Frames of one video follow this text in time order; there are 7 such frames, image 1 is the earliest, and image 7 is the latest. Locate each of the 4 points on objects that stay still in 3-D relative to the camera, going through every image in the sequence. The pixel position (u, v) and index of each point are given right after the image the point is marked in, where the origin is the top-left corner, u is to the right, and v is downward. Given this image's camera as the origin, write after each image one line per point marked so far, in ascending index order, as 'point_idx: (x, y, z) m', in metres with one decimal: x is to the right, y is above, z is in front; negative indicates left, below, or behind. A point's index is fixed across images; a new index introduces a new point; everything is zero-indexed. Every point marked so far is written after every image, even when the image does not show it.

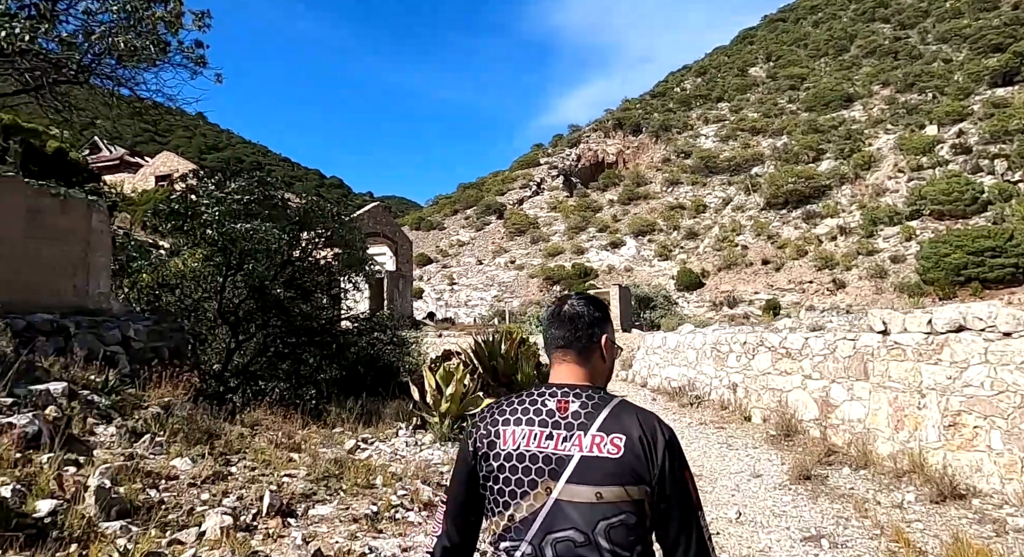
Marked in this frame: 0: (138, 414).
0: (-2.3, -0.8, +3.5) m
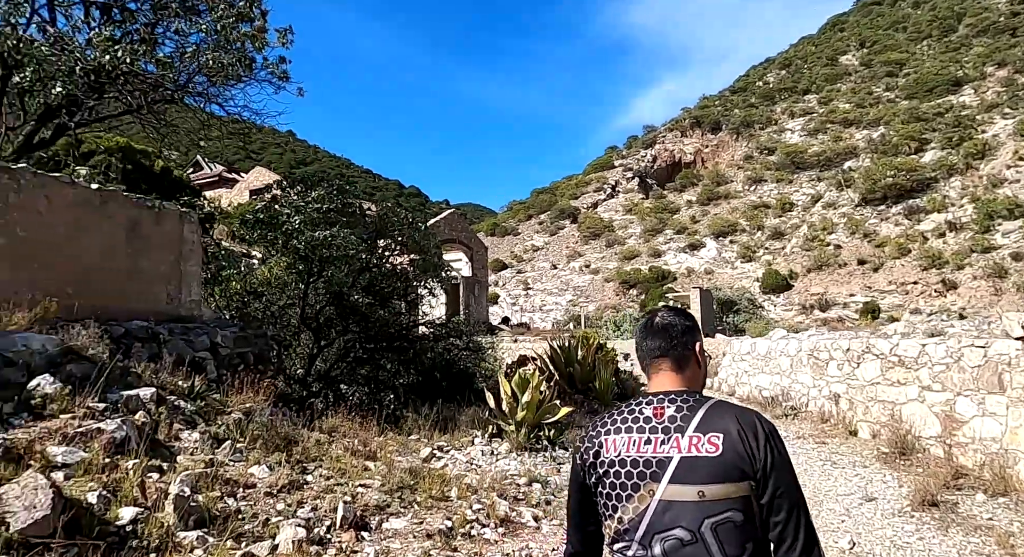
0: (-1.8, -0.9, +3.6) m
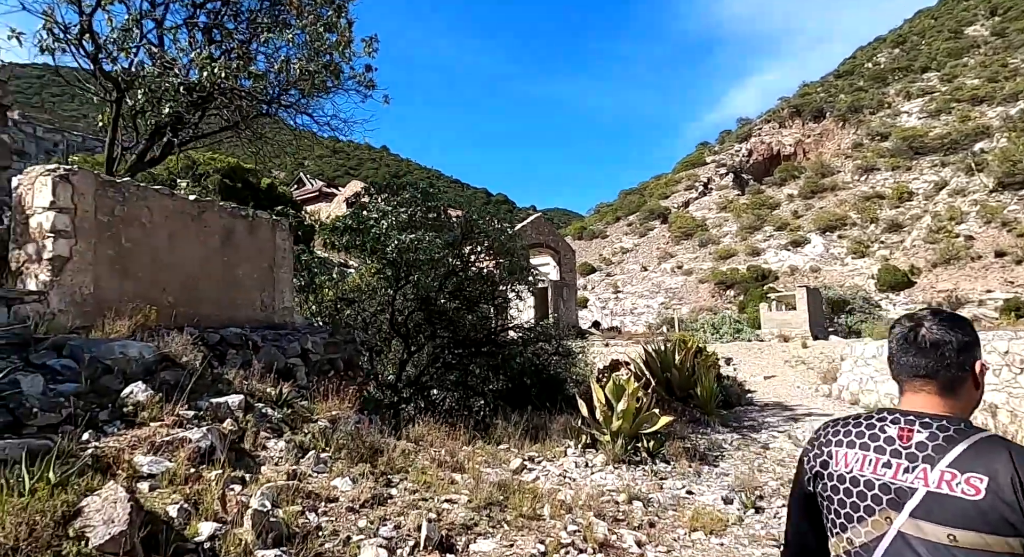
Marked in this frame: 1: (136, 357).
0: (-1.3, -0.9, +3.5) m
1: (-2.1, -0.4, +3.1) m
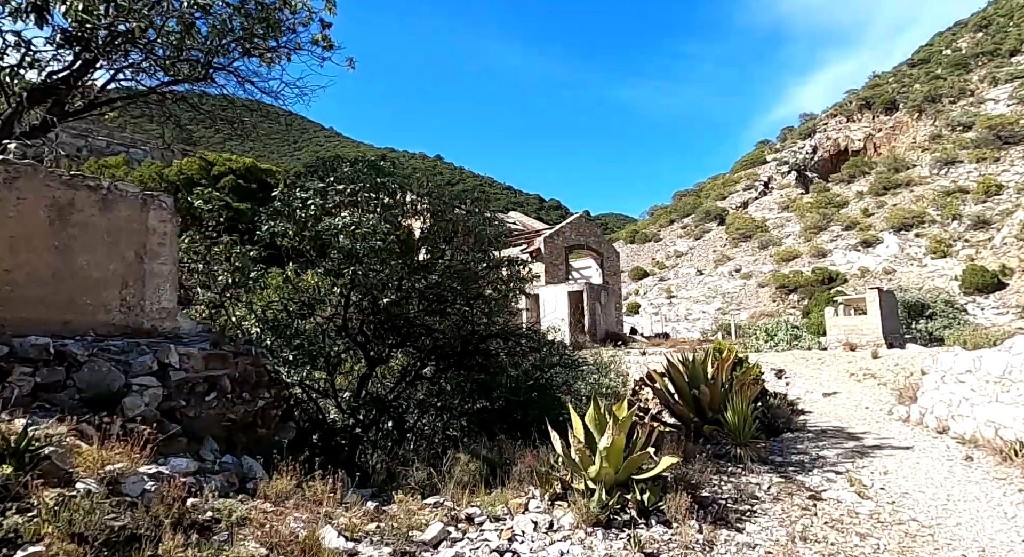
0: (-1.8, -0.8, +2.2) m
1: (-2.7, -0.4, +2.0) m
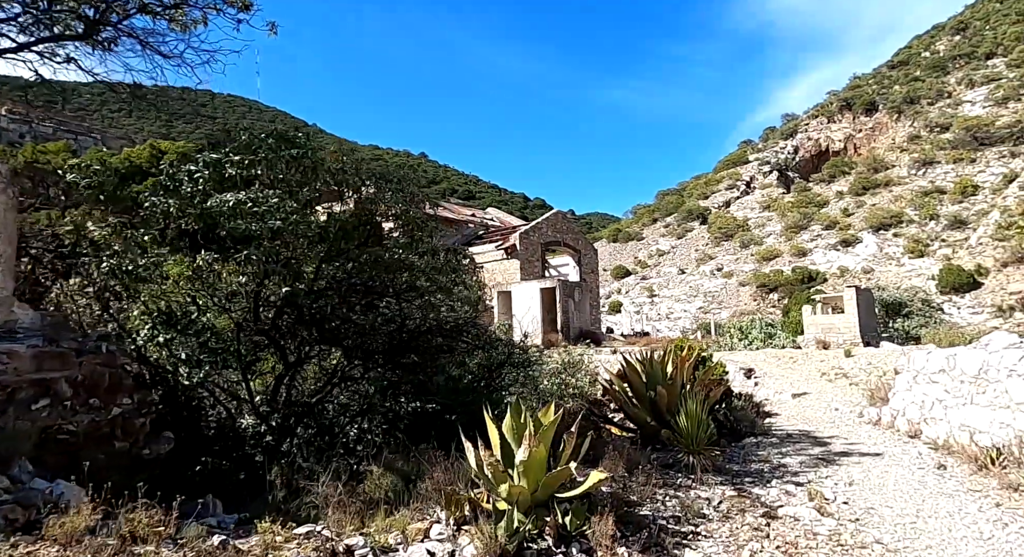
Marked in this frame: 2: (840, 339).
0: (-2.4, -0.7, +1.6) m
1: (-3.2, -0.3, +1.3) m
2: (+9.1, -1.7, +15.9) m
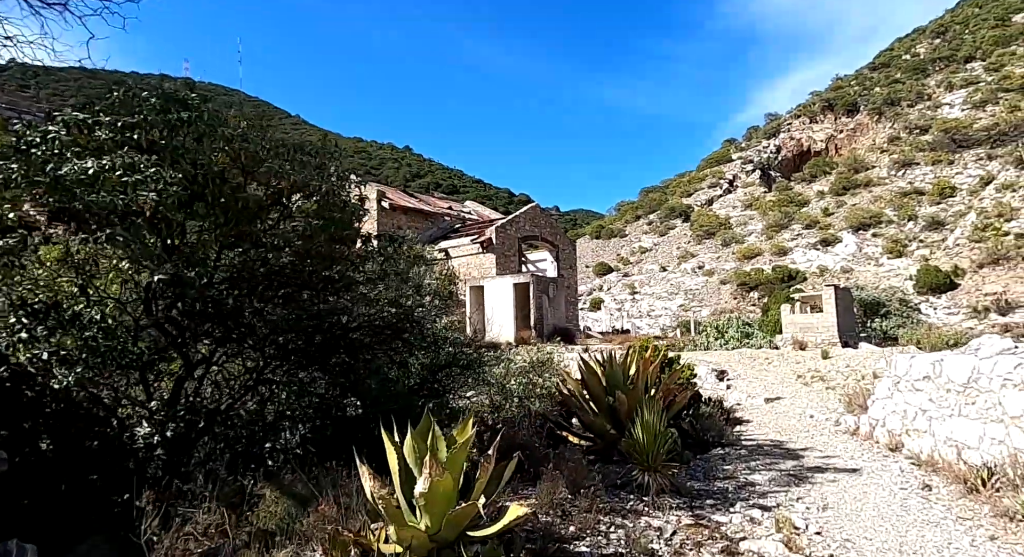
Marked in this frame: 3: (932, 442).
0: (-2.9, -0.7, +0.8) m
1: (-3.7, -0.2, +0.5) m
2: (+8.3, -1.6, +15.5) m
3: (+3.8, -1.5, +5.1) m
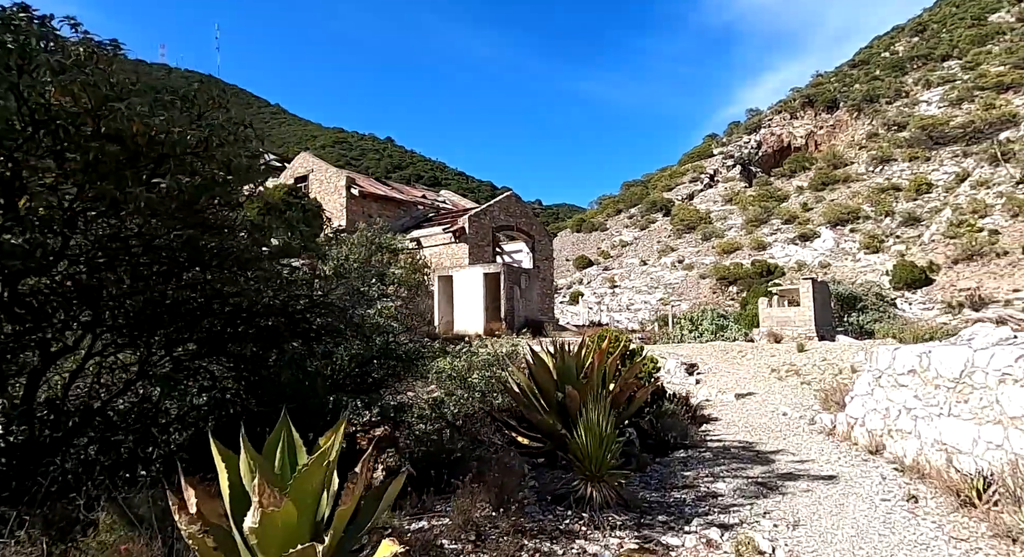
0: (-3.3, -0.5, 0.0) m
1: (-4.1, 0.0, -0.4) m
2: (+7.4, -1.4, +15.0) m
3: (+3.2, -1.3, +4.5) m
